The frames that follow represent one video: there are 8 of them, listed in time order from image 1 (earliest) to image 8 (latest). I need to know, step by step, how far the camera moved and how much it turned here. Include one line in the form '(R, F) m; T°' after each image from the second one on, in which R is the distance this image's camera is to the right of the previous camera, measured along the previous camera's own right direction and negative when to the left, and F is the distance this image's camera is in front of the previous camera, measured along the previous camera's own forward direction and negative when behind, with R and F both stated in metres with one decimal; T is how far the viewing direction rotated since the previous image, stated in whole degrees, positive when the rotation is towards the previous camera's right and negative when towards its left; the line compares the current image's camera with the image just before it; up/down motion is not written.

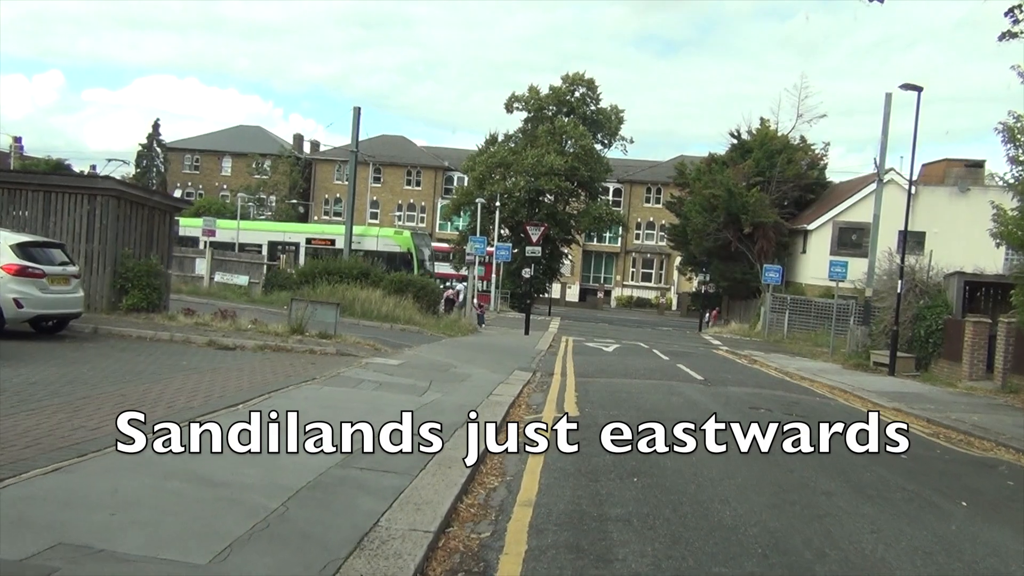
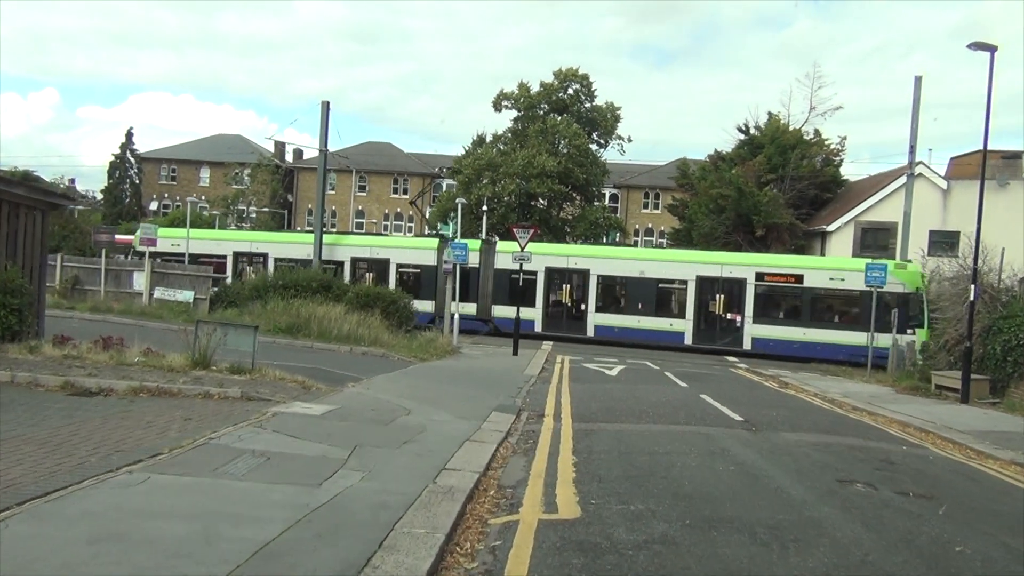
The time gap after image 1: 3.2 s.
(+0.3, +3.8) m; 0°
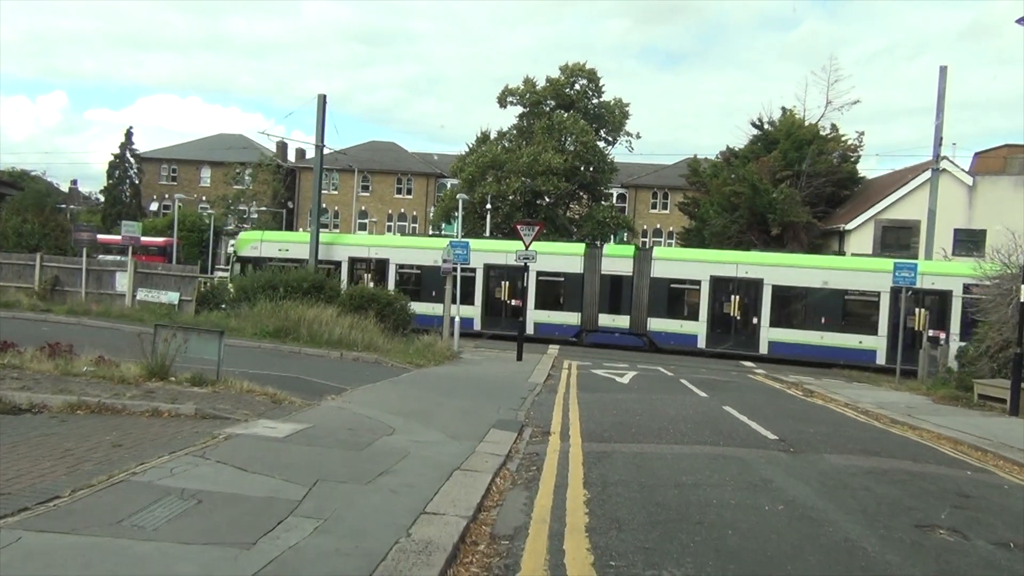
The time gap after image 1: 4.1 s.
(+0.1, +1.4) m; 0°
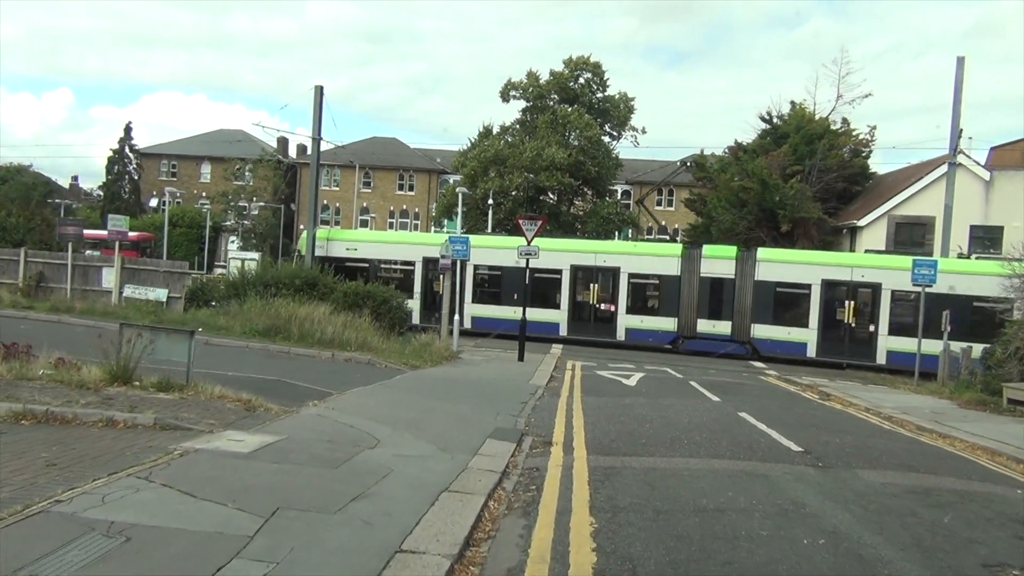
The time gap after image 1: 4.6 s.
(+0.1, +0.9) m; 0°
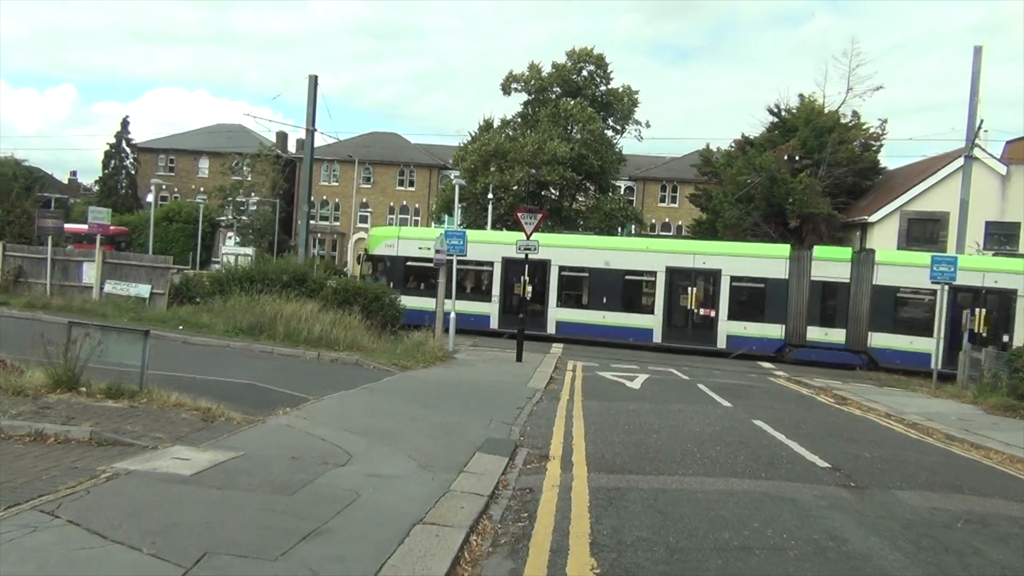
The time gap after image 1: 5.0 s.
(+0.1, +1.0) m; 0°
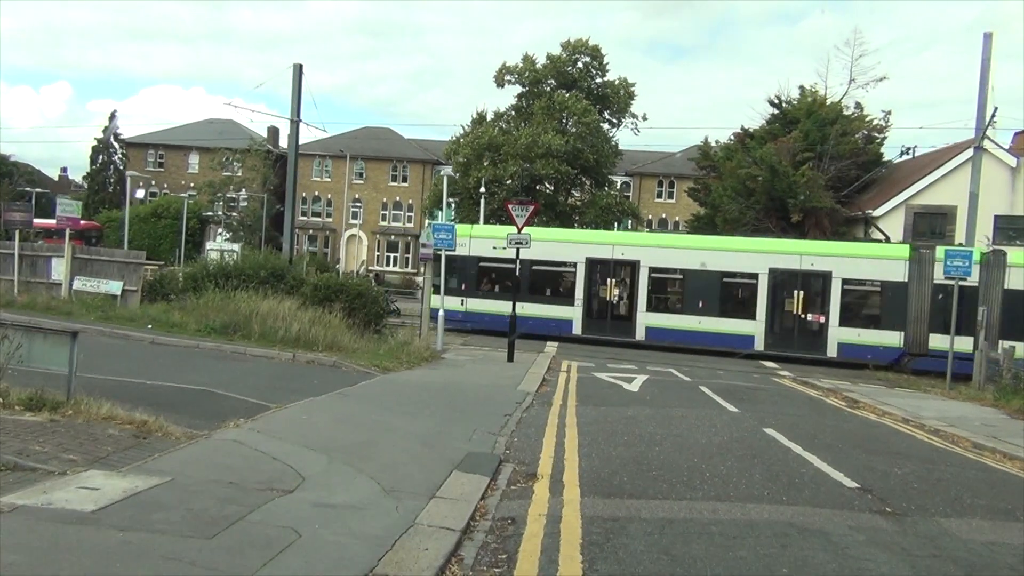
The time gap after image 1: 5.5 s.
(+0.1, +1.1) m; 0°
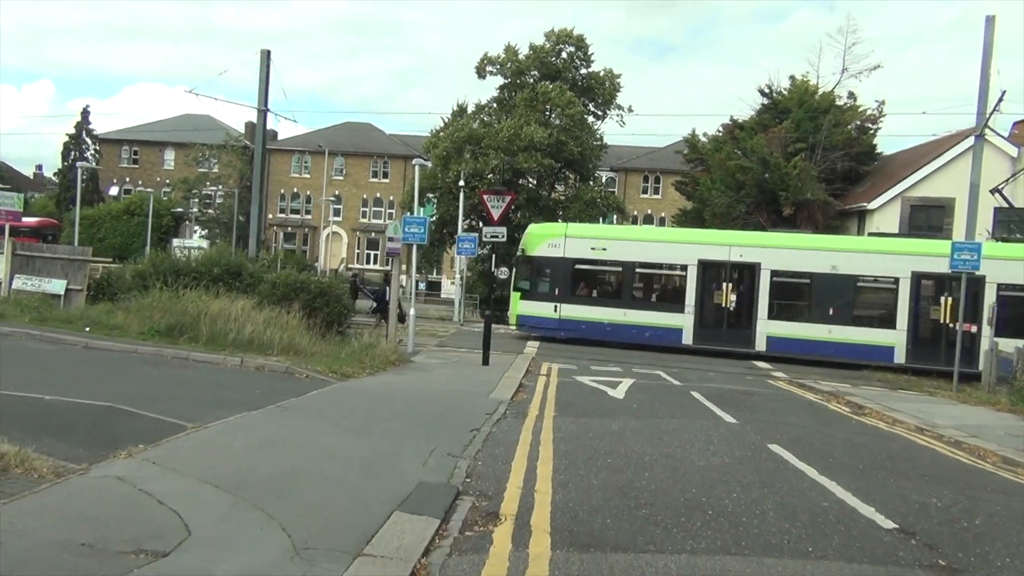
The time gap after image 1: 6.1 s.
(+0.2, +1.4) m; +1°
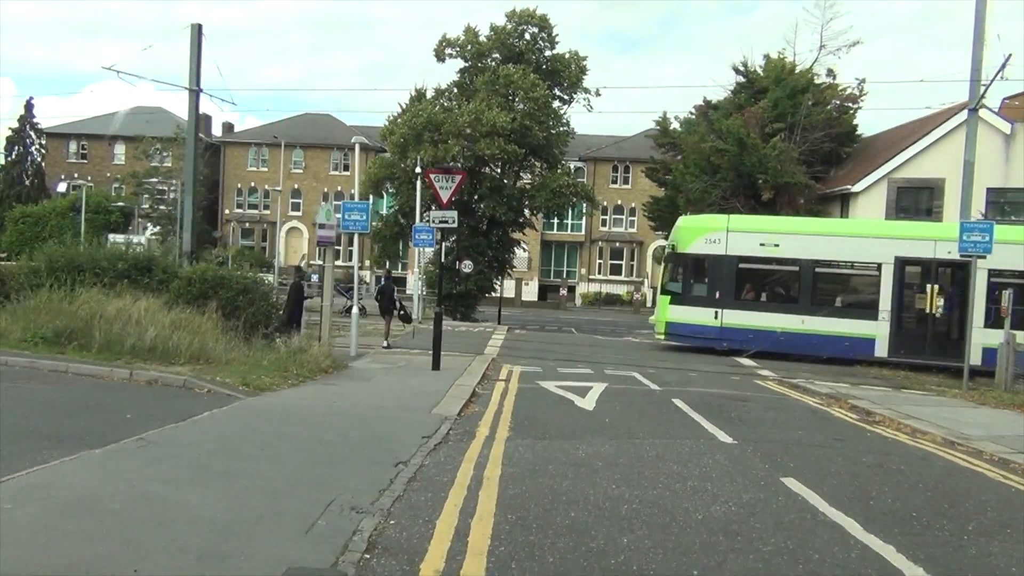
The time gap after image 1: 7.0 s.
(+0.3, +2.2) m; +2°
